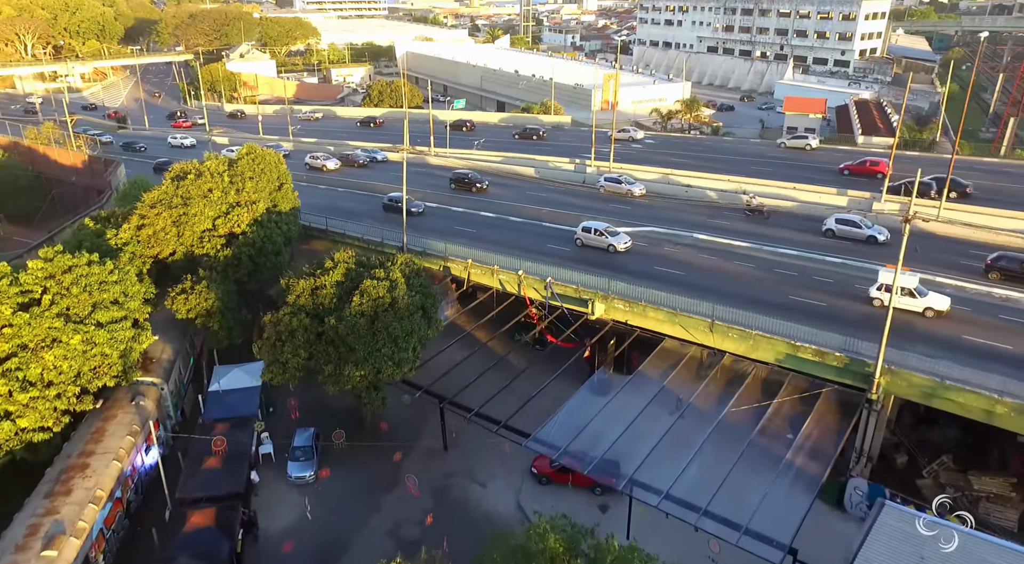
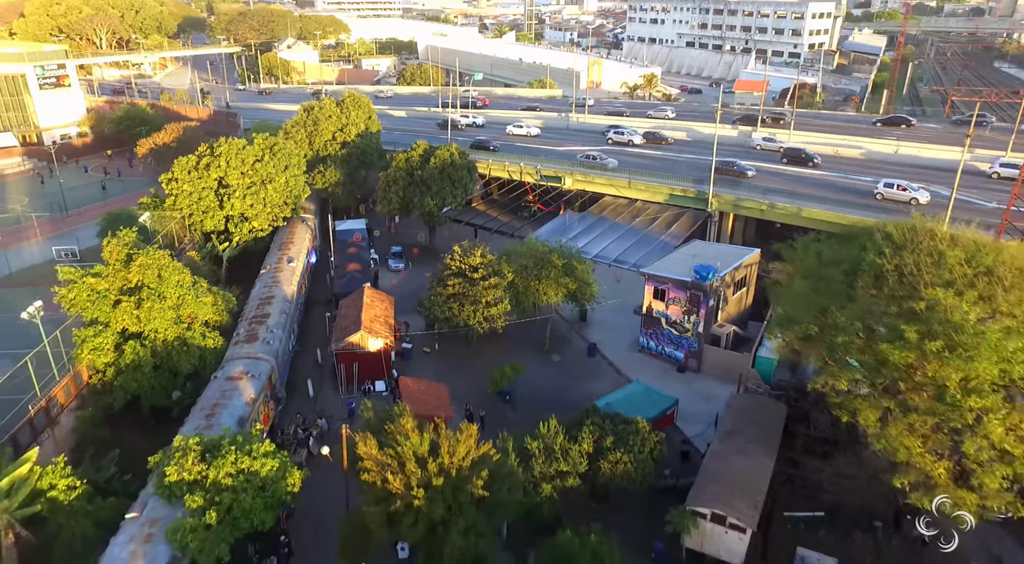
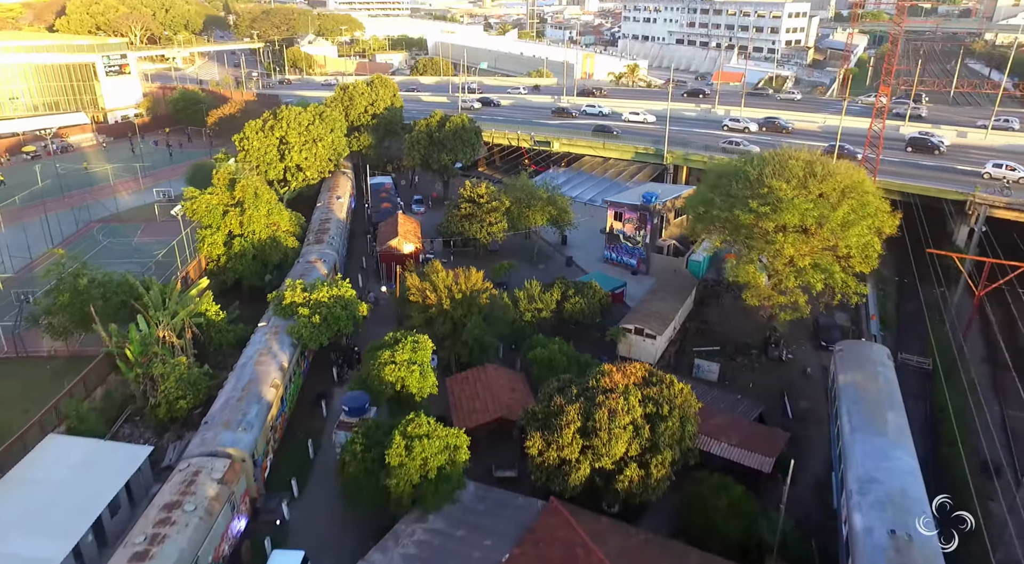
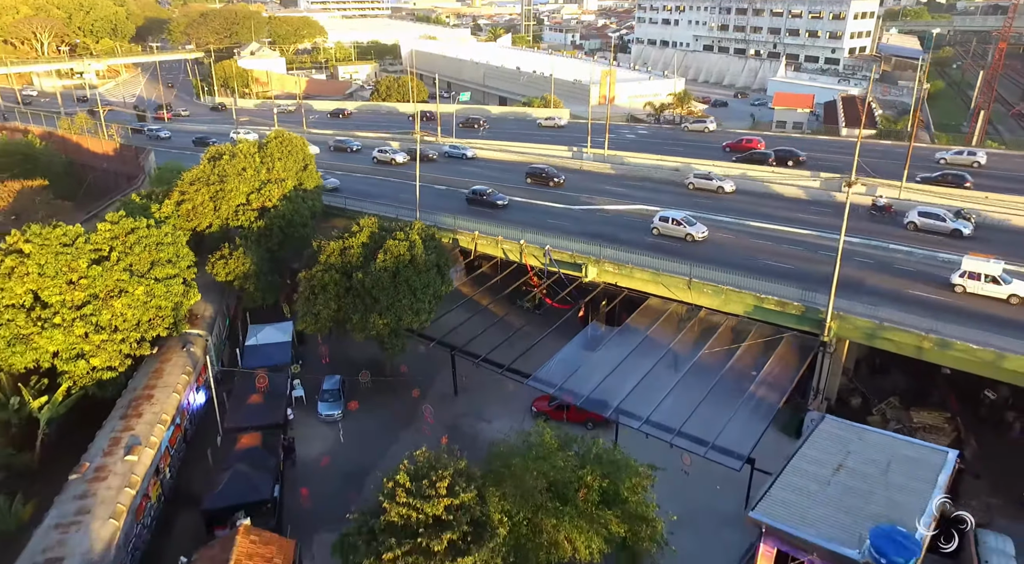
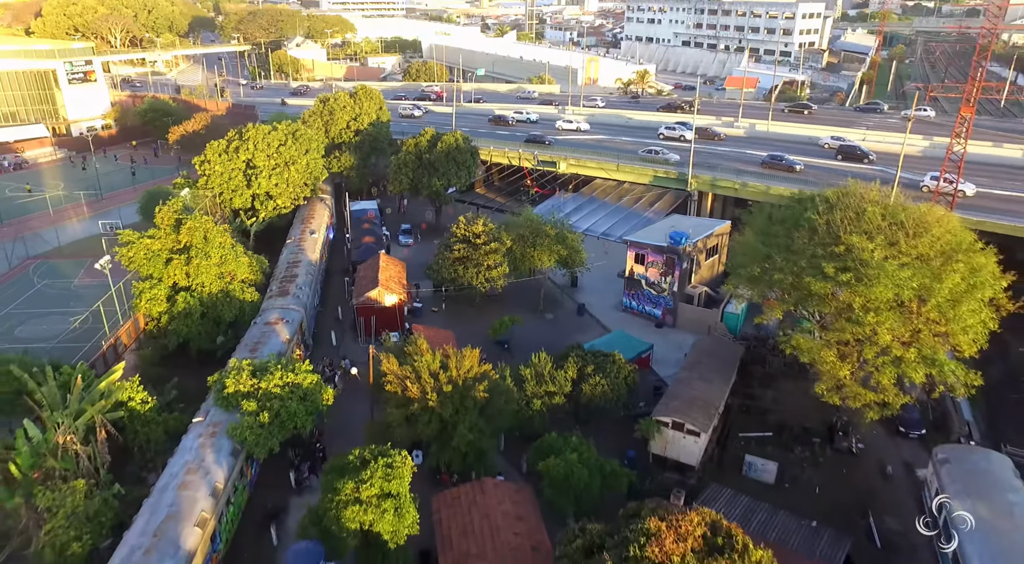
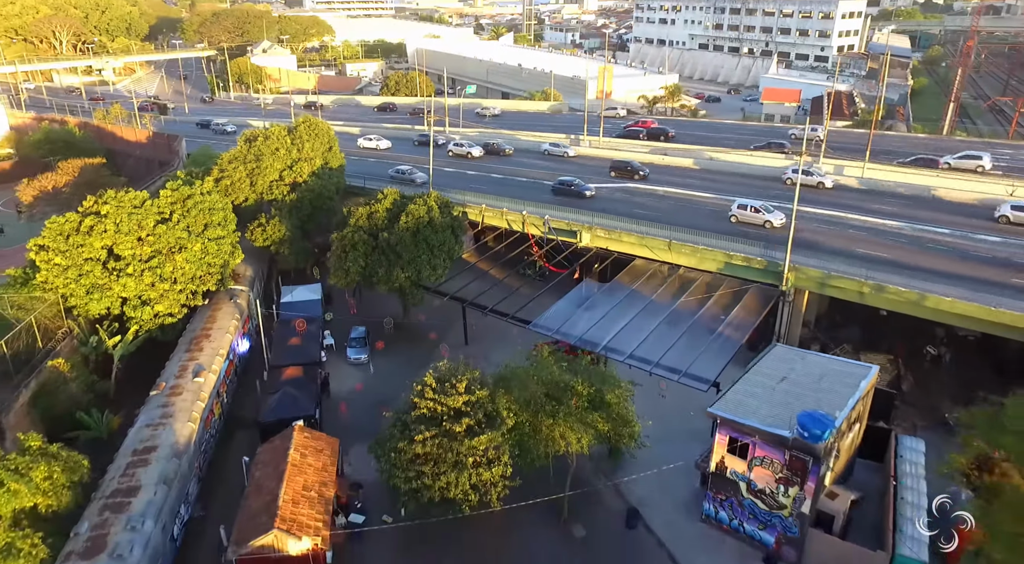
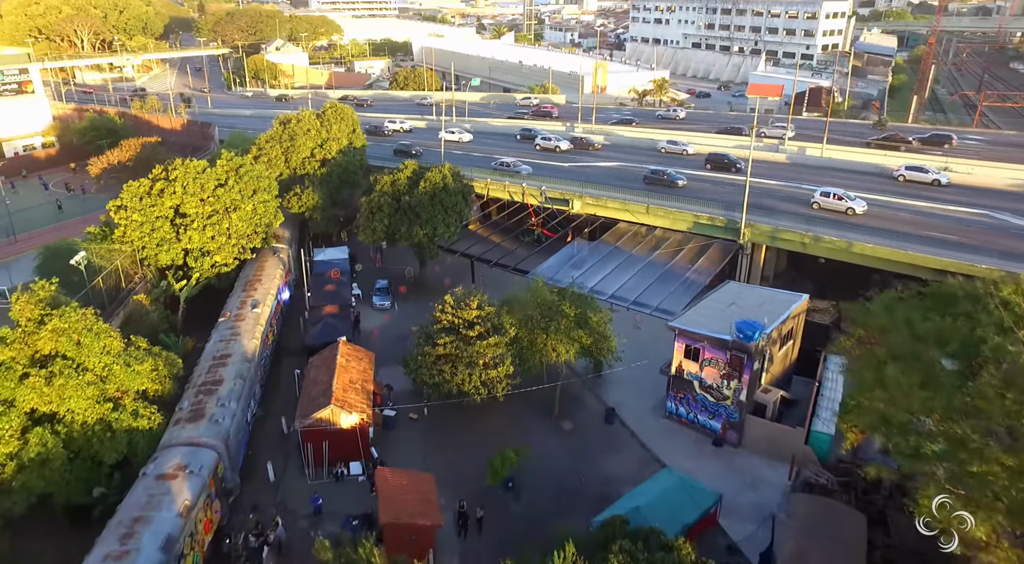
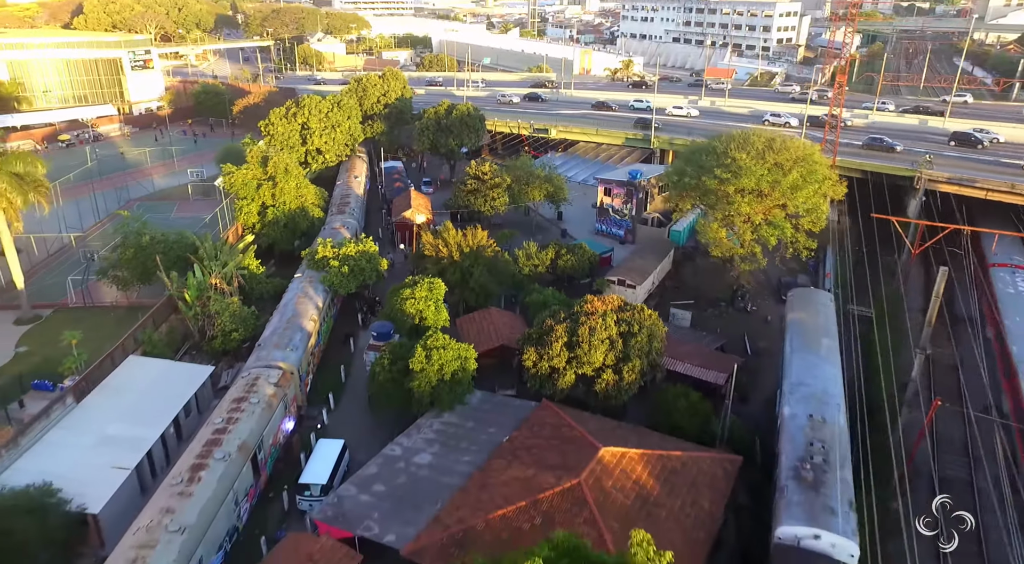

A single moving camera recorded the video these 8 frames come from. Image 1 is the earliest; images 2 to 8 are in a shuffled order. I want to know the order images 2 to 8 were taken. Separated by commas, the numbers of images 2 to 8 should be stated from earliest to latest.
4, 6, 7, 2, 5, 3, 8
